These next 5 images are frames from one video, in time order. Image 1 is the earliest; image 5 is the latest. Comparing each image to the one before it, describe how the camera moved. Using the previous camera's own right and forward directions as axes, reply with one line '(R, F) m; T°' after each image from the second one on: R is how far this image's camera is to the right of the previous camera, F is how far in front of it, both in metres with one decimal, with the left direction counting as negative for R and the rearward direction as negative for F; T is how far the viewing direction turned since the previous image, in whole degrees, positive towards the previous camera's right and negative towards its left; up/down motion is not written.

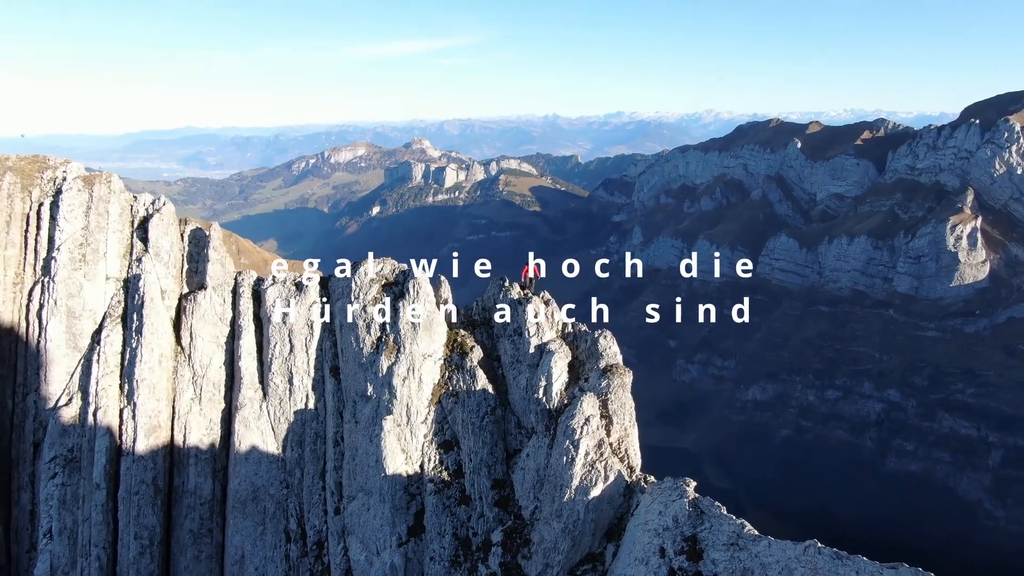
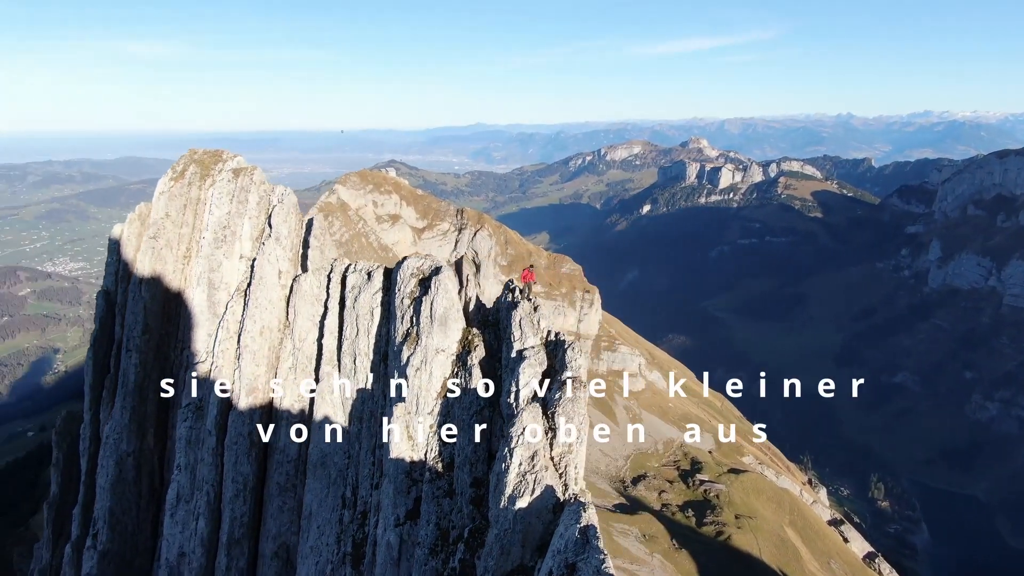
(+8.0, +1.2) m; -20°
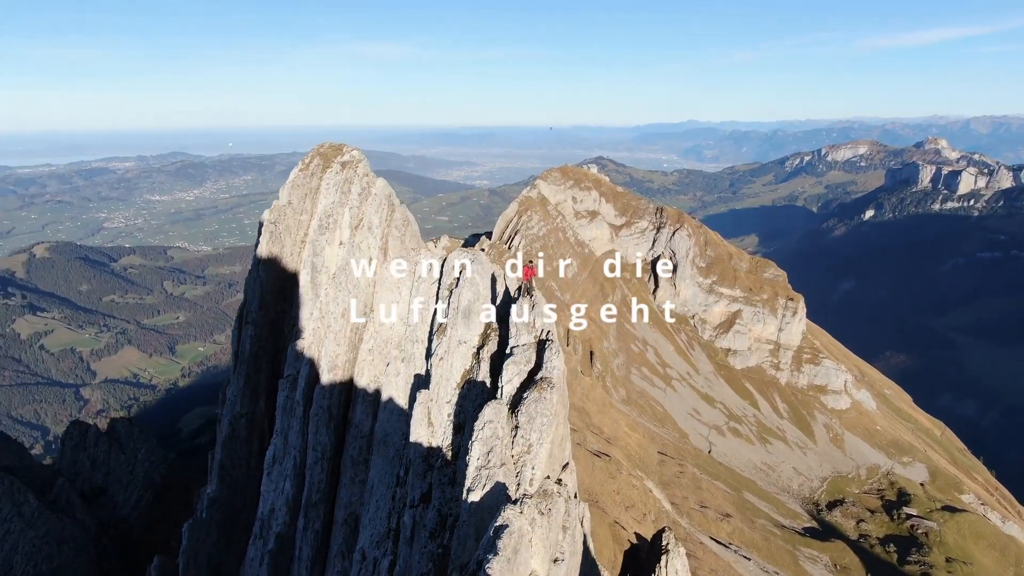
(+5.9, +0.7) m; -15°
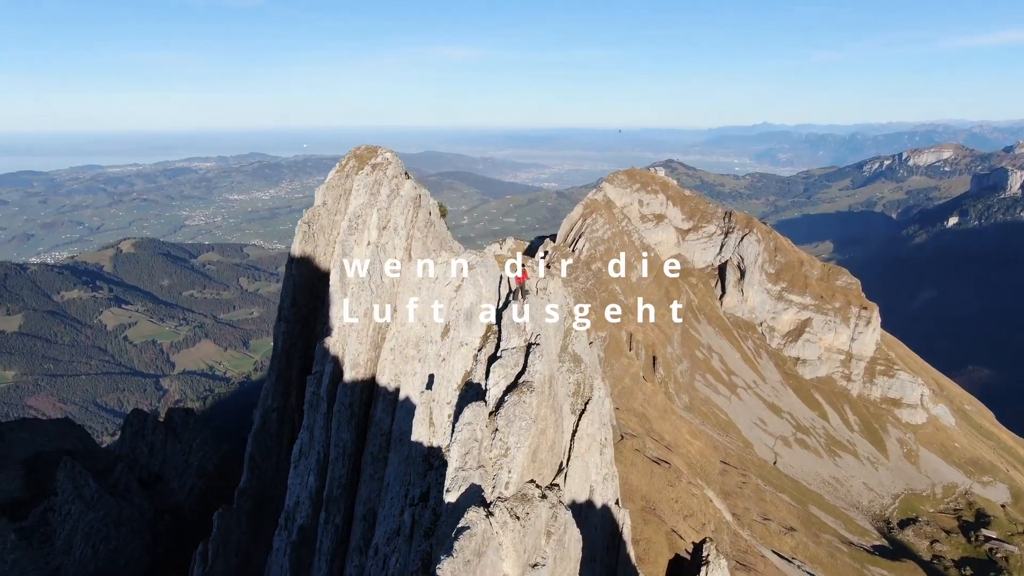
(+2.2, +0.1) m; -5°
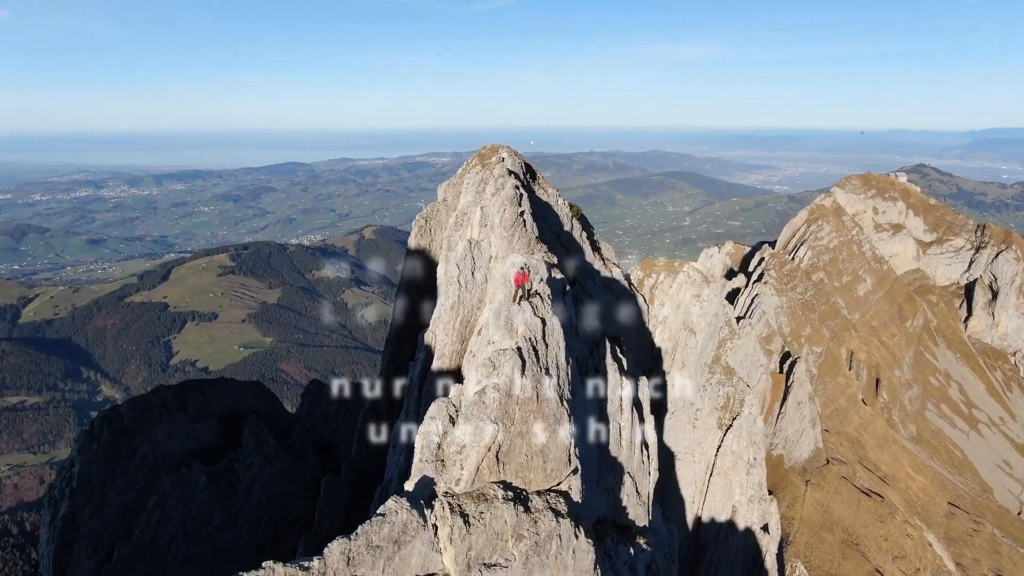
(+6.3, +0.8) m; -16°
